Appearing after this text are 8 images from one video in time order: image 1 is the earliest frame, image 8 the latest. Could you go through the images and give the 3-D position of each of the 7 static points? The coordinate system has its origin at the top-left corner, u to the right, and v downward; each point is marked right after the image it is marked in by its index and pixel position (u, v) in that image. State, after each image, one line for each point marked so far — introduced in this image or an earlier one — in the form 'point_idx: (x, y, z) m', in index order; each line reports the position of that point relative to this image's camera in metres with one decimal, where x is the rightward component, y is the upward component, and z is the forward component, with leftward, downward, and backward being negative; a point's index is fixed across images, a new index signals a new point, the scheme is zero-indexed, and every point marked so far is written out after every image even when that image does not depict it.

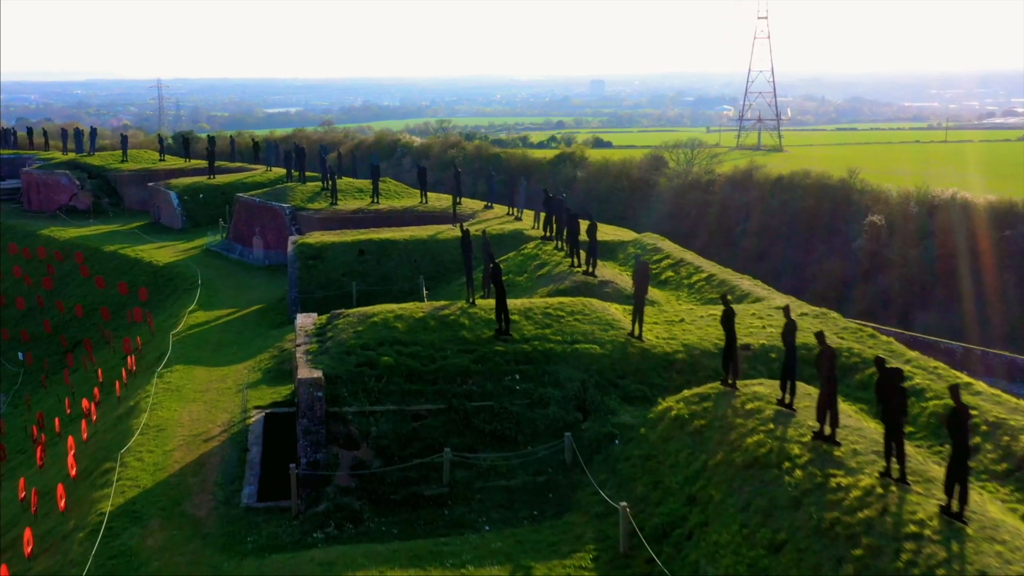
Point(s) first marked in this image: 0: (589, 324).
0: (+0.9, -0.4, +14.1) m
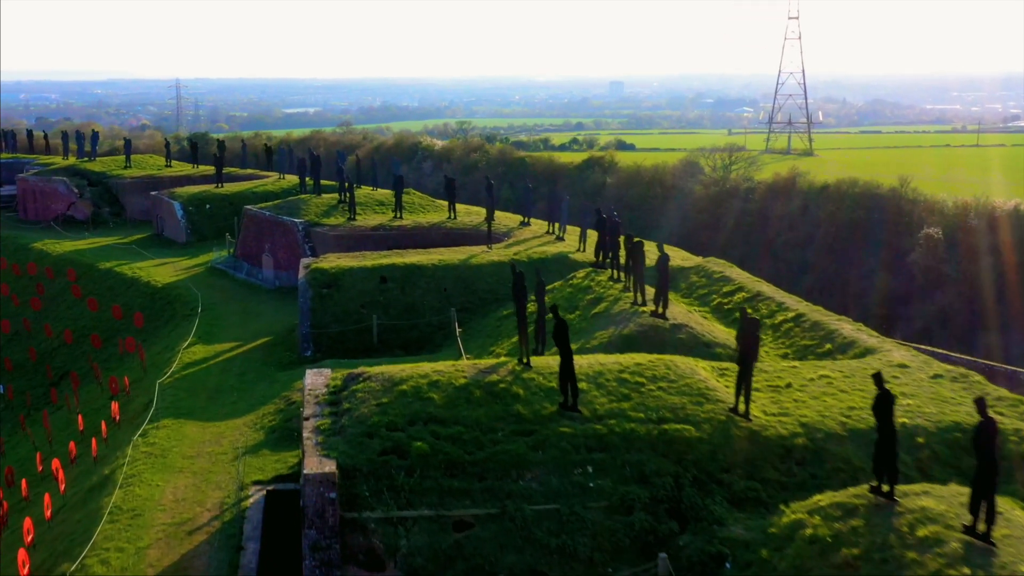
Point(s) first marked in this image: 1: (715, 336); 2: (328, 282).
0: (+1.6, -1.0, +11.0) m
1: (+2.7, -0.6, +15.3) m
2: (-3.1, +0.1, +19.8) m
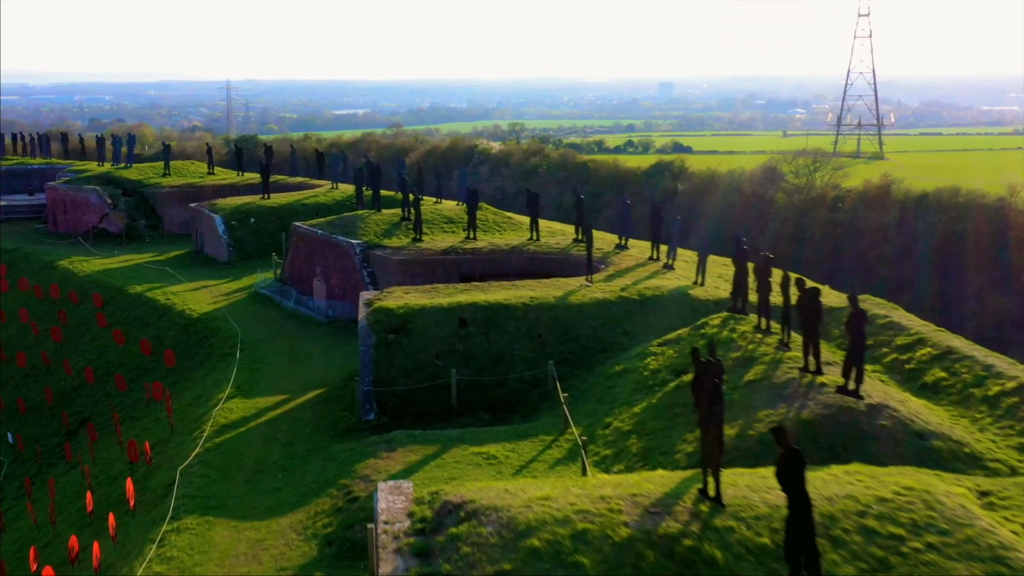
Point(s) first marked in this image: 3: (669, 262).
0: (+2.7, -1.7, +7.0) m
1: (+4.0, -1.3, +11.3) m
2: (-1.6, -0.5, +16.0) m
3: (+2.7, +0.4, +19.6) m
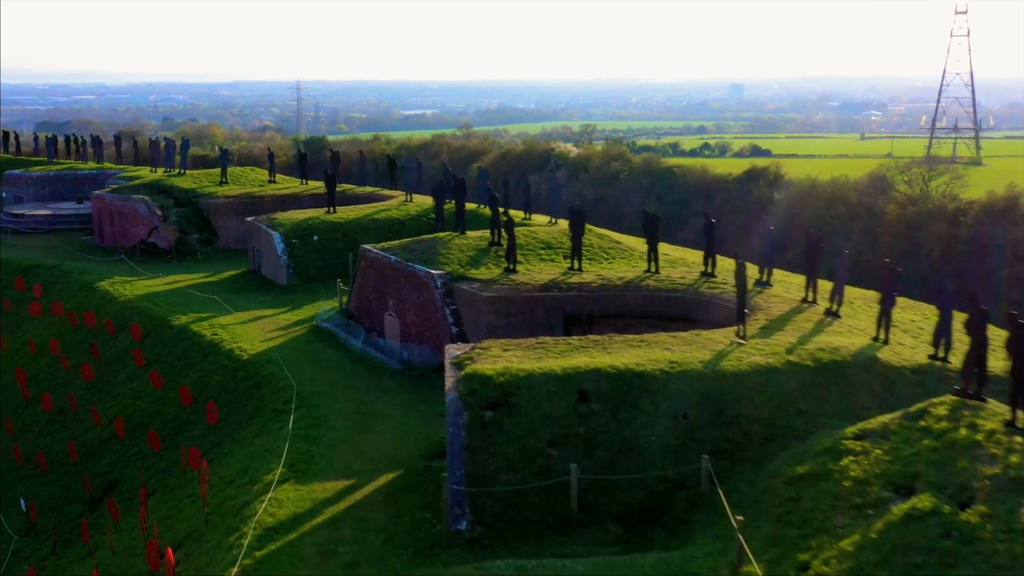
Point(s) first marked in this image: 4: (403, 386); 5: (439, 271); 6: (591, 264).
0: (+3.6, -2.3, +2.9) m
1: (+5.2, -2.0, +7.1) m
2: (-0.2, -1.2, +12.1) m
3: (+4.3, -0.3, +15.5) m
4: (-1.6, -1.5, +17.2) m
5: (-1.2, +0.3, +18.5) m
6: (+1.3, +0.4, +18.9) m
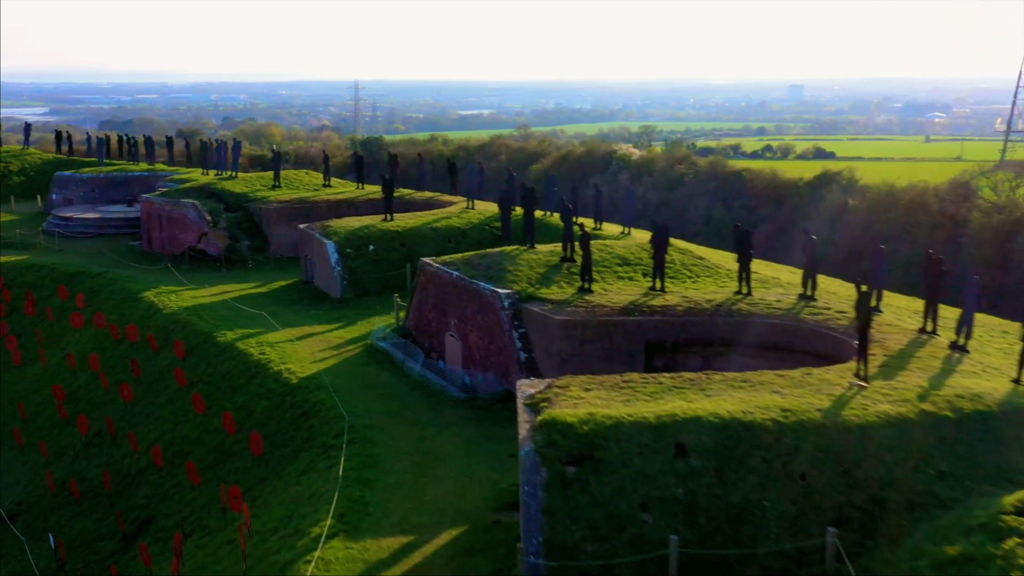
0: (+3.9, -2.7, +1.0) m
1: (+5.7, -2.3, +5.0) m
2: (+0.6, -1.5, +10.4) m
3: (+5.2, -0.6, +13.5) m
4: (-0.6, -1.8, +15.5) m
5: (-0.1, 0.0, +16.8) m
6: (+2.4, +0.1, +17.1) m
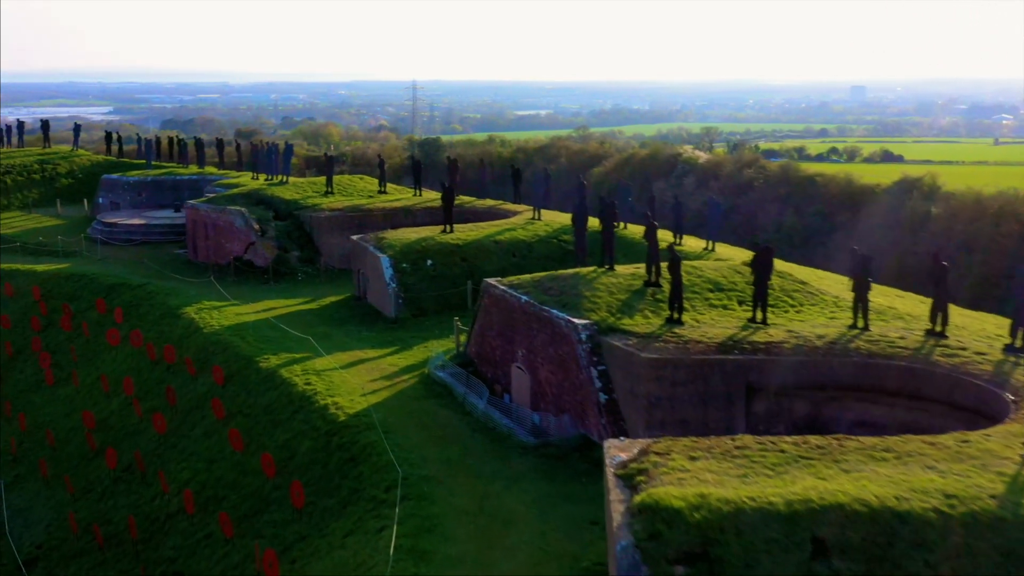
0: (+4.1, -3.1, -1.3) m
1: (+6.1, -2.8, +2.7) m
2: (+1.2, -1.8, +8.2) m
3: (+6.0, -1.1, +11.1) m
4: (+0.3, -2.1, +13.4) m
5: (+0.9, -0.4, +14.6) m
6: (+3.4, -0.3, +14.8) m
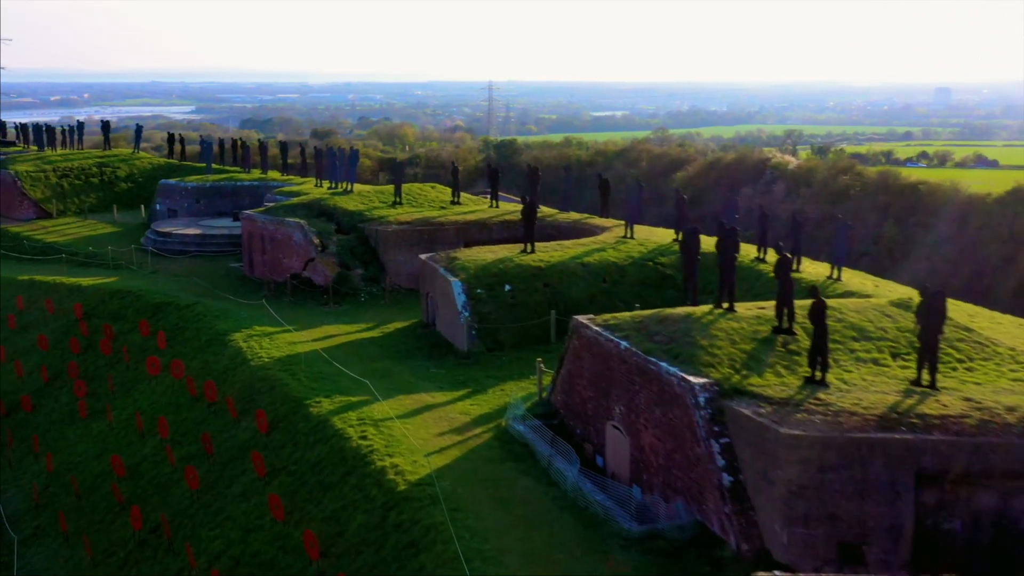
0: (+4.1, -3.6, -4.4) m
1: (+6.3, -3.3, -0.5) m
2: (+1.8, -2.3, +5.3) m
3: (+6.8, -1.6, +7.9) m
4: (+1.2, -2.6, +10.5) m
5: (+1.9, -0.9, +11.7) m
6: (+4.4, -0.9, +11.8) m
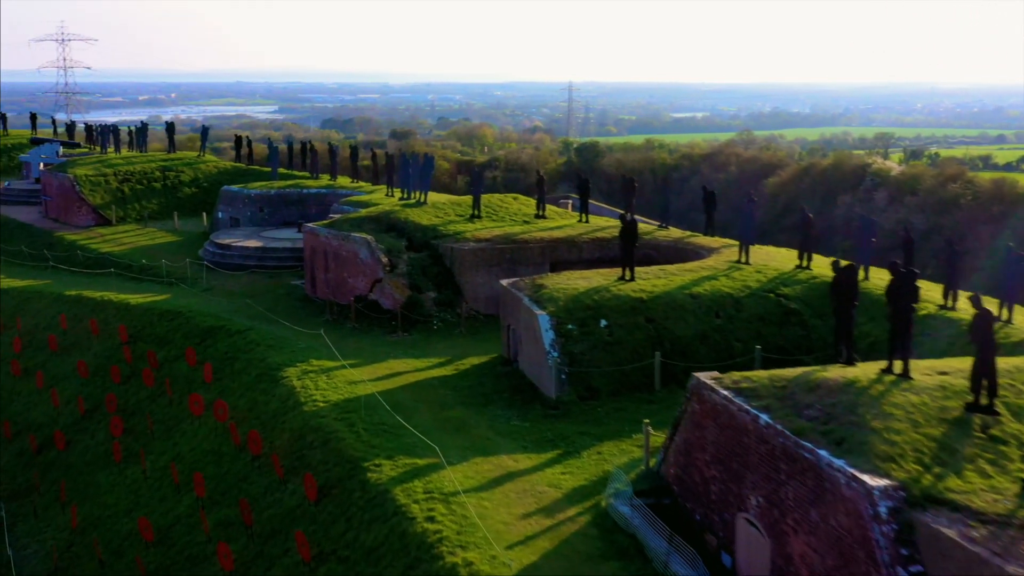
0: (+3.9, -4.1, -7.5) m
1: (+6.3, -3.9, -3.8) m
2: (+2.2, -2.8, +2.3) m
3: (+7.4, -2.2, +4.6) m
4: (+1.9, -3.1, +7.6) m
5: (+2.8, -1.4, +8.7) m
6: (+5.3, -1.4, +8.6) m
